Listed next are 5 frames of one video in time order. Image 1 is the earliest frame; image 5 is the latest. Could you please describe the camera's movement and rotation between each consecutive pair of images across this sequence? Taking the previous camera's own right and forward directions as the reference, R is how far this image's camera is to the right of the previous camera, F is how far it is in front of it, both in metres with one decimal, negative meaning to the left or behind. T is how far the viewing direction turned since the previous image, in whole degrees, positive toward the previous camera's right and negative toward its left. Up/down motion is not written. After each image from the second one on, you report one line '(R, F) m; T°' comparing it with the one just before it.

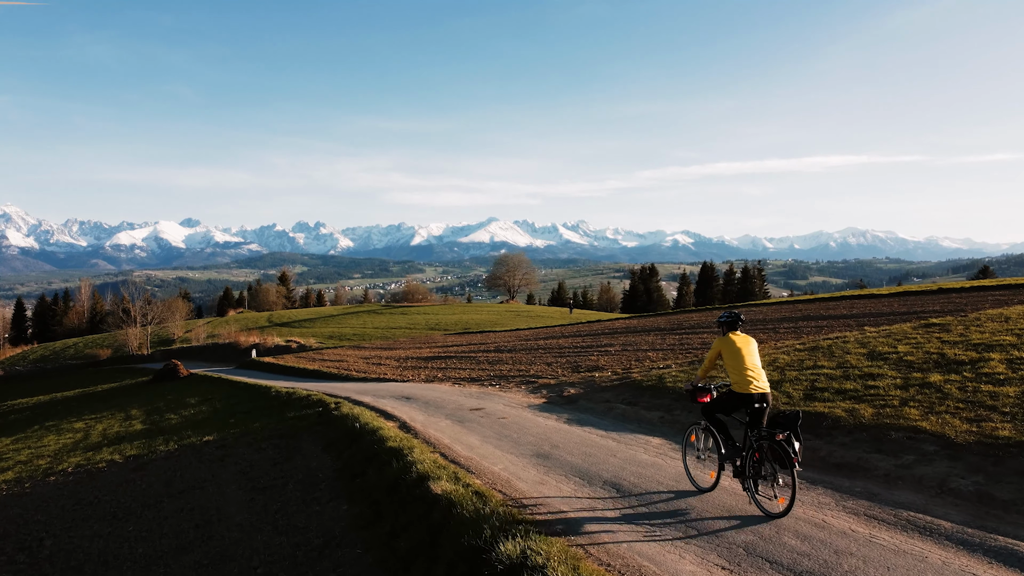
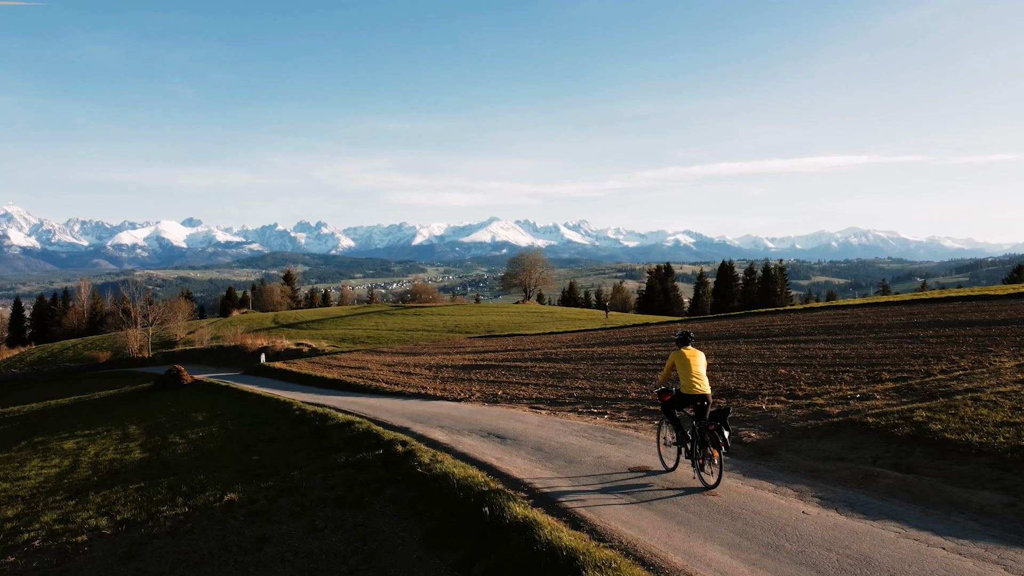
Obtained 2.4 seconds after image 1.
(-2.9, +4.4) m; 0°
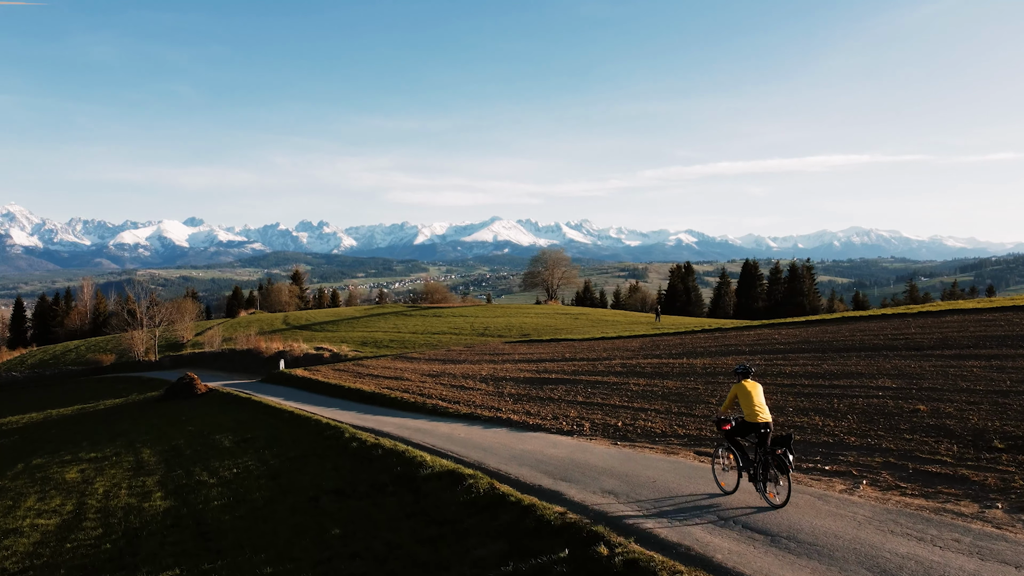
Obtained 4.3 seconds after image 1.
(-3.7, +4.6) m; 0°
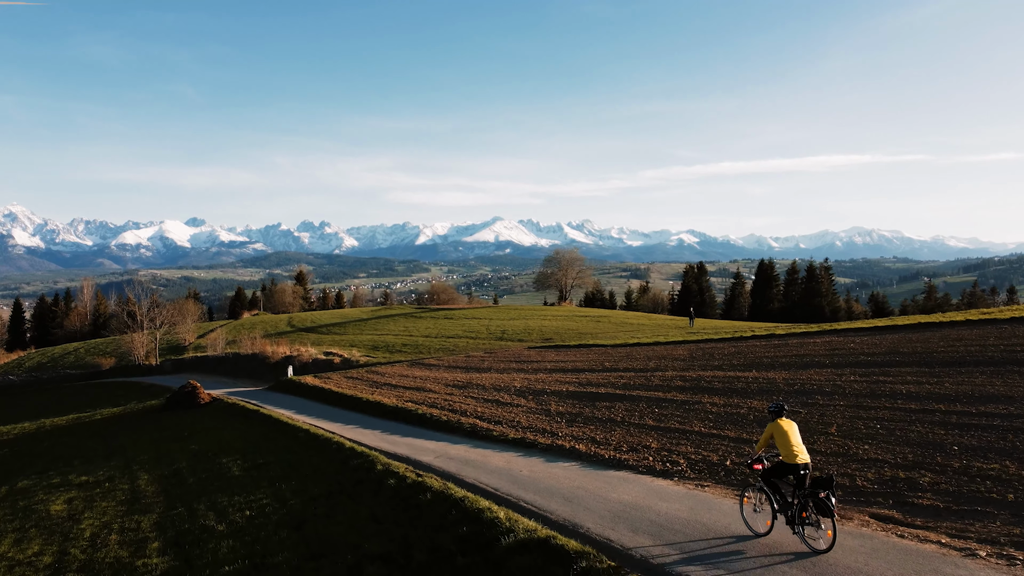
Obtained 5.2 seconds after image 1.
(-2.0, +3.3) m; 0°
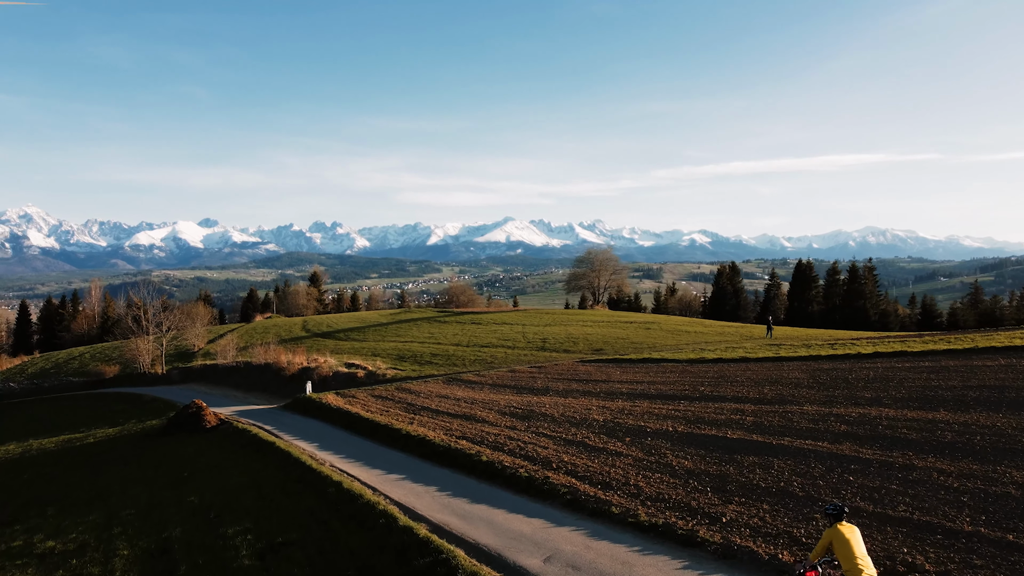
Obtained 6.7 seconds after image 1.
(-3.1, +6.3) m; -1°
